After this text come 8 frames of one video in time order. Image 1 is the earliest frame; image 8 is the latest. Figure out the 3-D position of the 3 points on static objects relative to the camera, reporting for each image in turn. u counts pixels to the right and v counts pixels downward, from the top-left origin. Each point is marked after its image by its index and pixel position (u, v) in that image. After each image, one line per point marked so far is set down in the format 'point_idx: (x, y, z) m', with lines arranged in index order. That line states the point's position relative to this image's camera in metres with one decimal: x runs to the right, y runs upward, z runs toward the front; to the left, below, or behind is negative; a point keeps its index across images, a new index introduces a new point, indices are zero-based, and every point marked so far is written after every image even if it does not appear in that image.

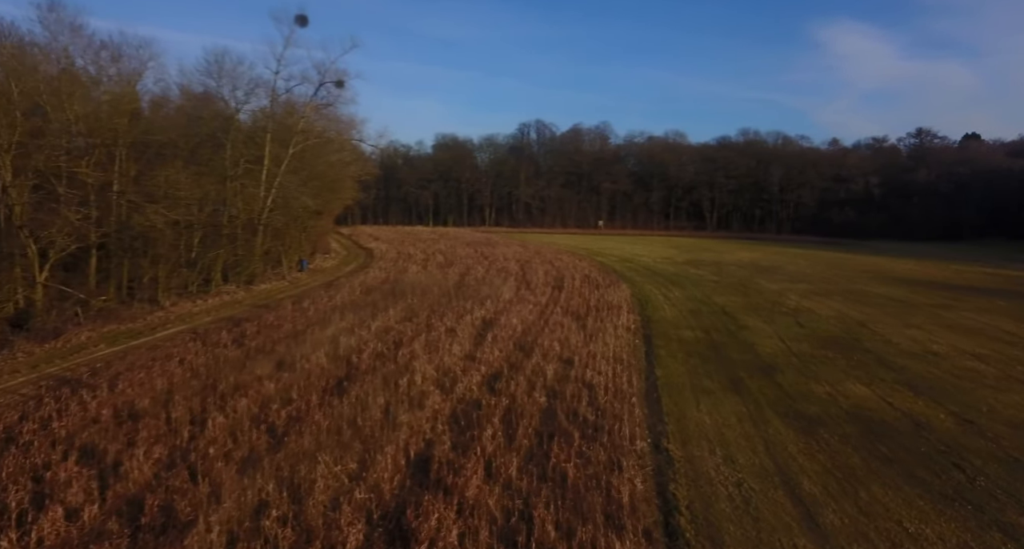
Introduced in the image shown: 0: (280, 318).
0: (-6.2, -1.2, +16.2) m
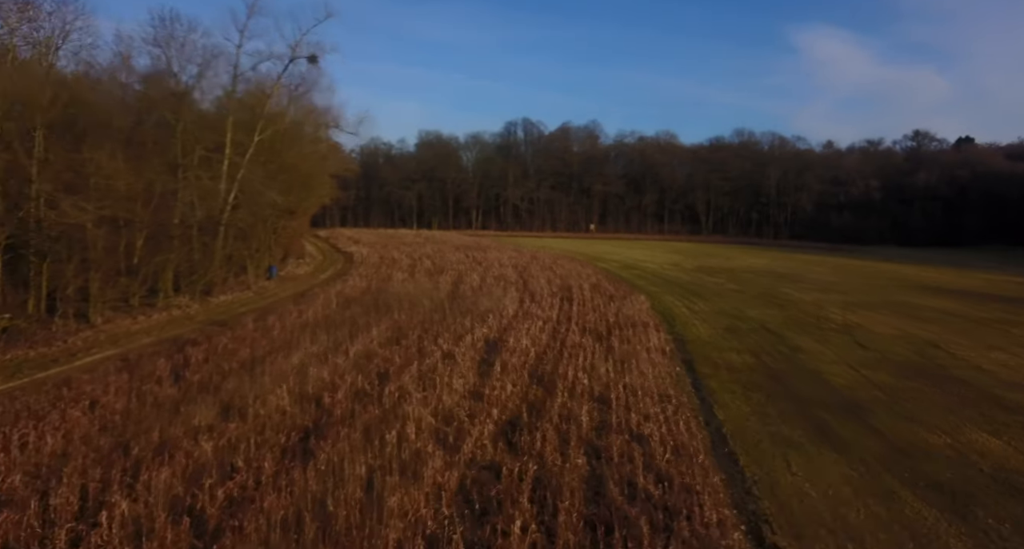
0: (-6.0, -1.5, +13.2) m
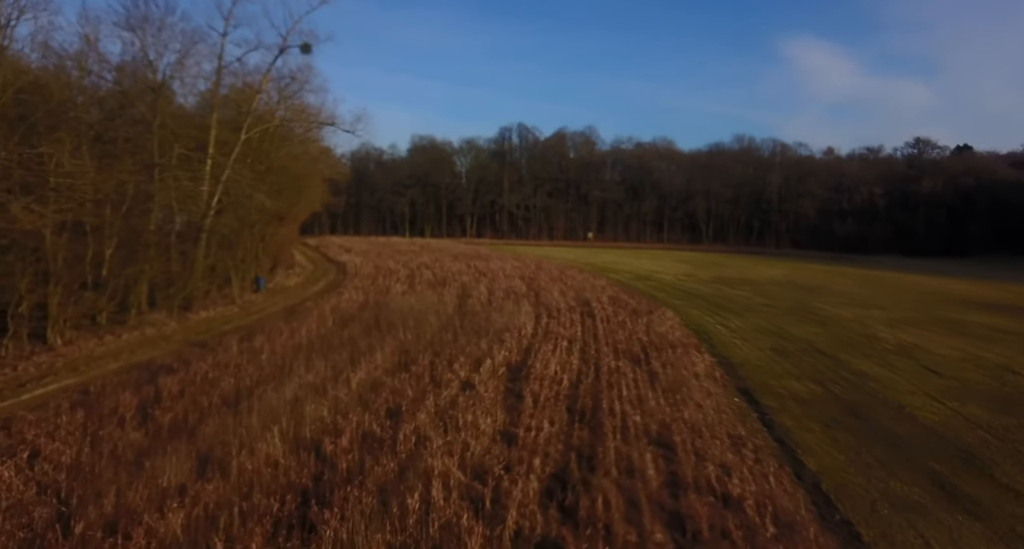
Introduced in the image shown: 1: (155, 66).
0: (-5.4, -1.7, +11.3) m
1: (-9.8, +5.7, +16.9) m
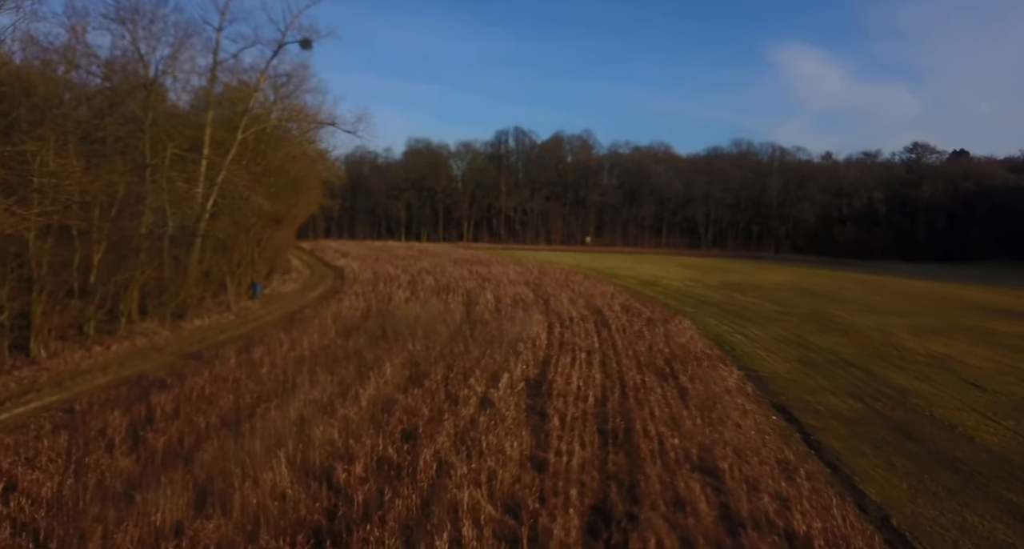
0: (-5.1, -1.9, +10.5) m
1: (-9.5, +5.6, +16.1) m
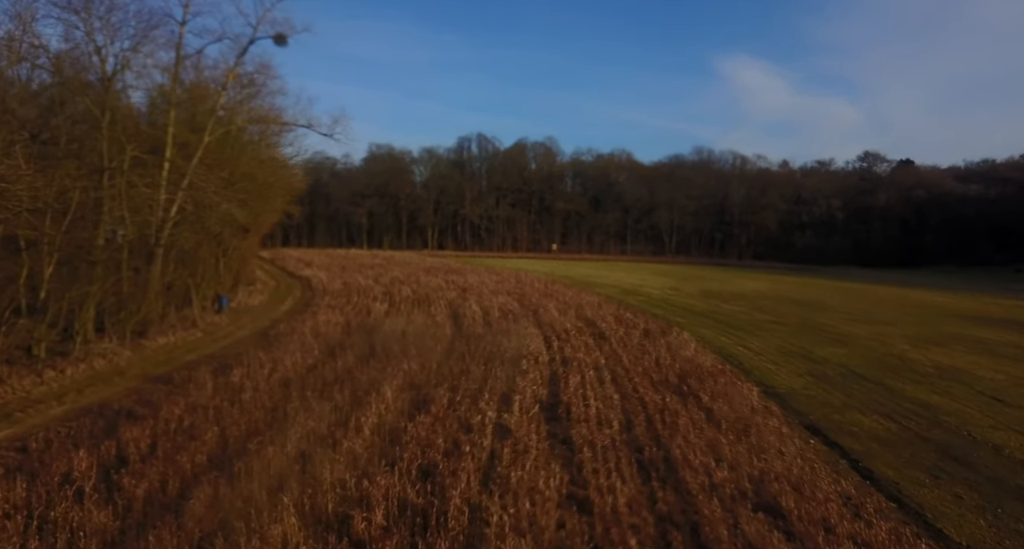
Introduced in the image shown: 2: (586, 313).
0: (-4.9, -2.1, +9.3) m
1: (-9.7, +5.2, +14.6) m
2: (+2.3, -1.2, +19.4) m
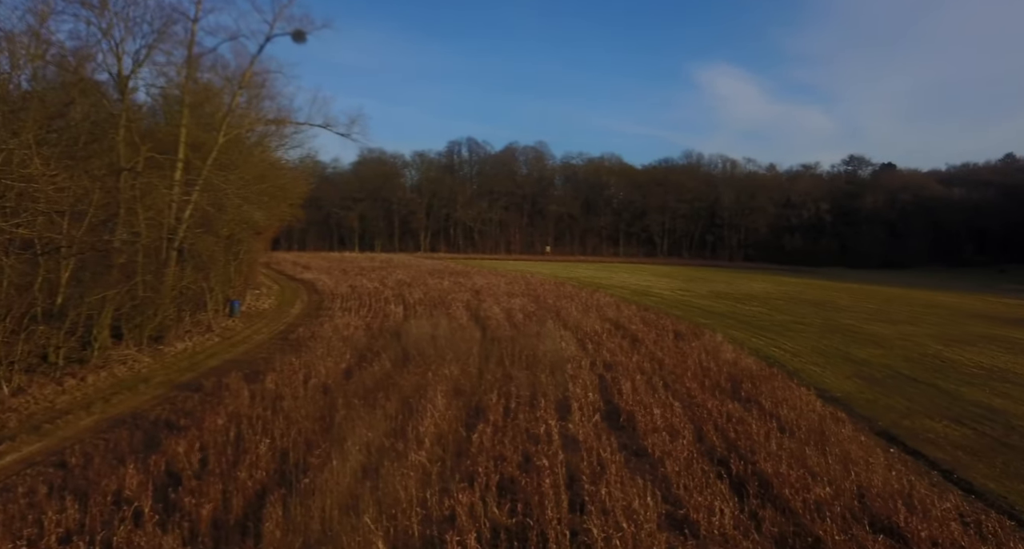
0: (-3.9, -2.1, +8.7) m
1: (-8.9, +5.2, +13.9) m
2: (+3.0, -1.2, +19.0) m
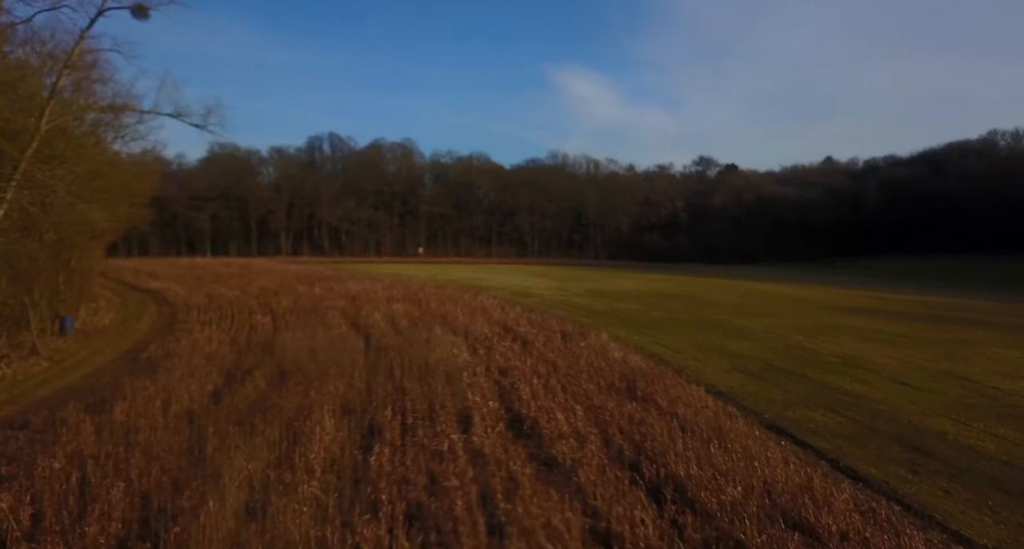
0: (-5.1, -2.3, +7.2) m
1: (-11.3, +4.9, +11.3) m
2: (-0.5, -1.3, +18.8) m
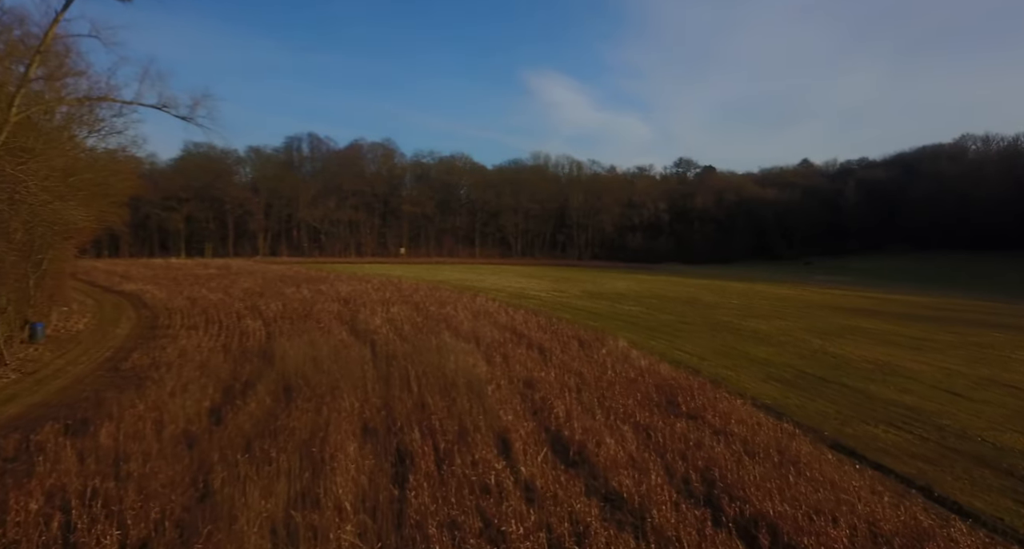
0: (-4.5, -2.4, +6.1) m
1: (-10.8, +4.8, +9.9) m
2: (-0.3, -1.3, +17.8) m
